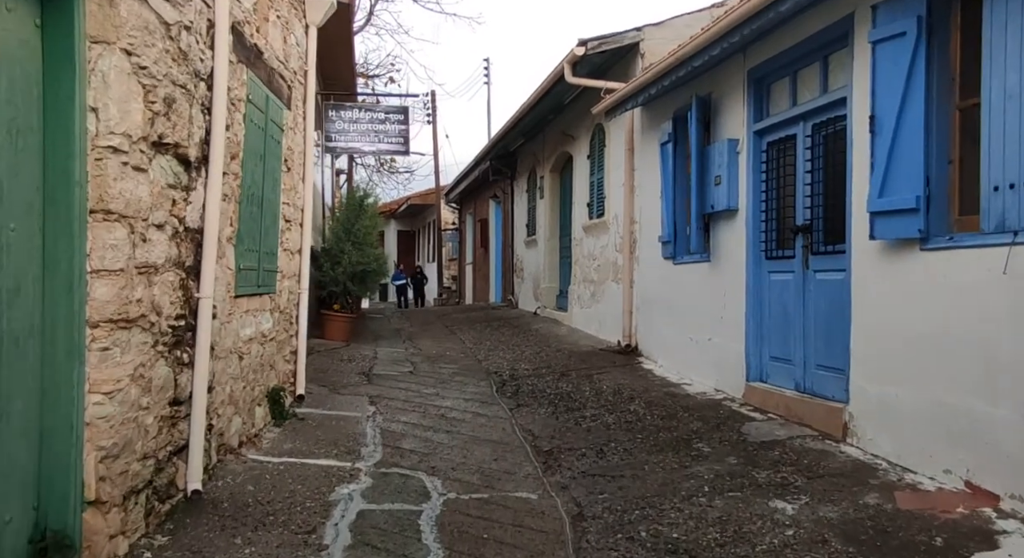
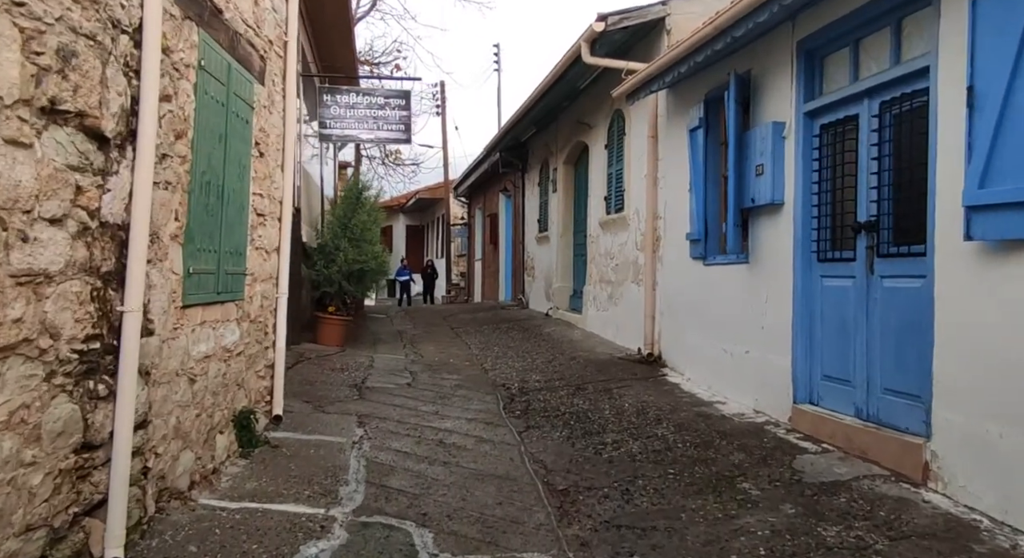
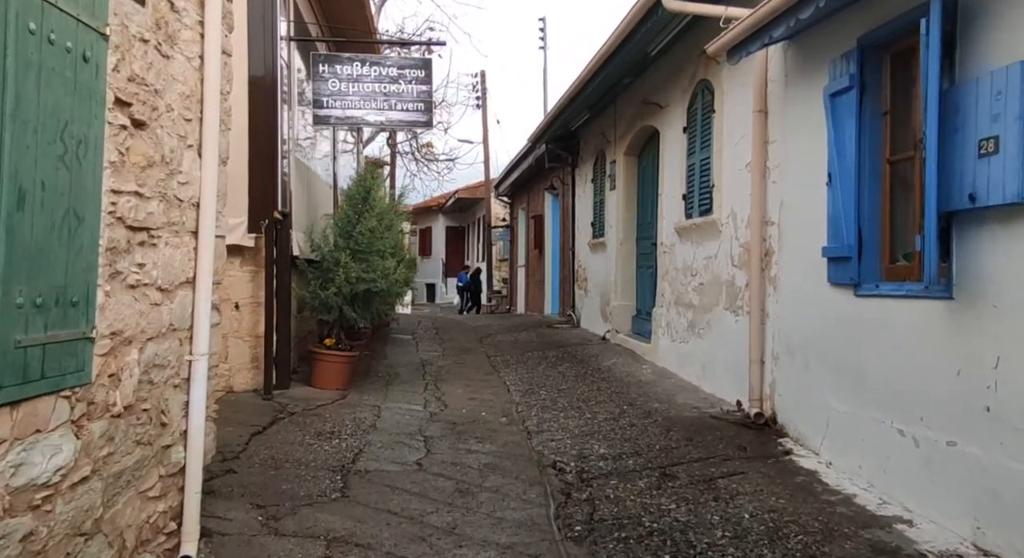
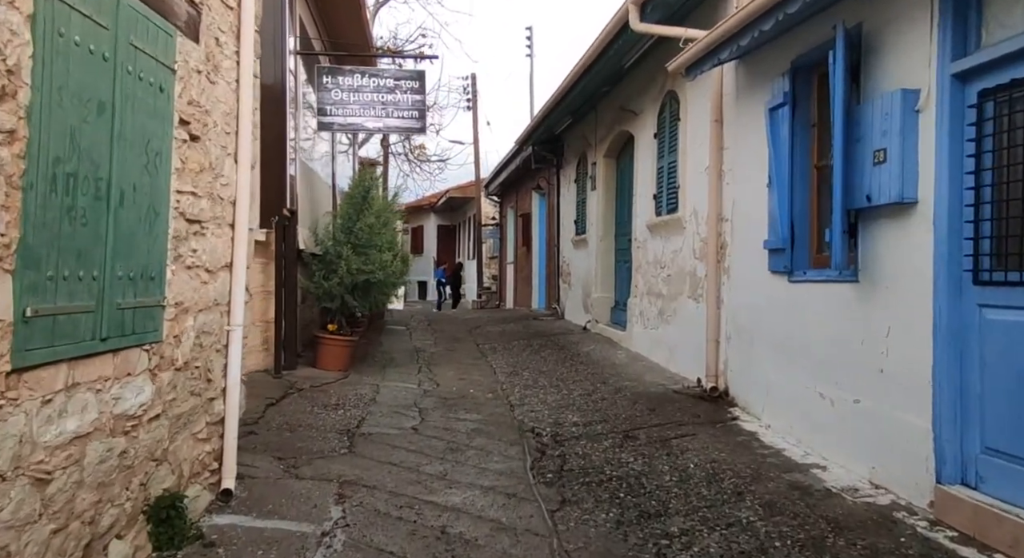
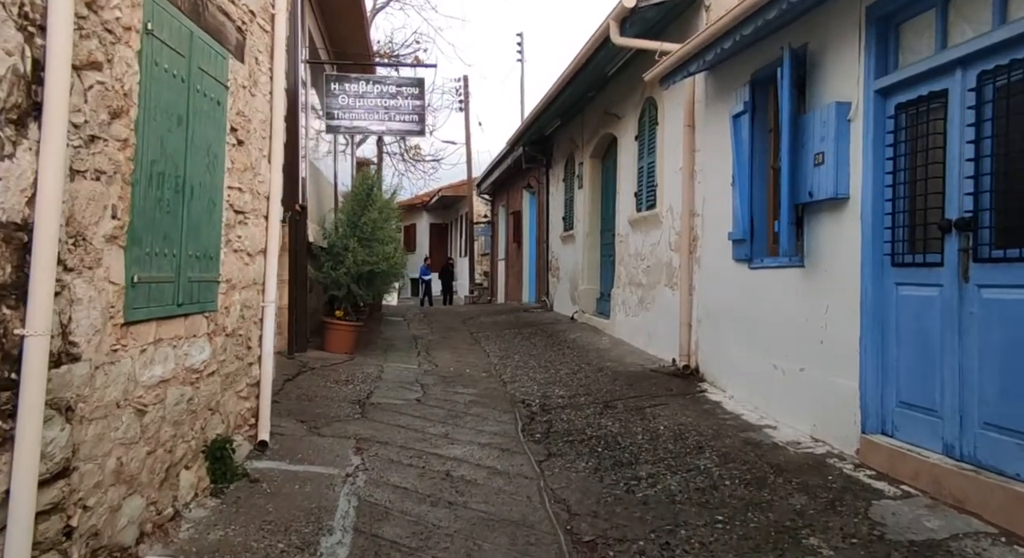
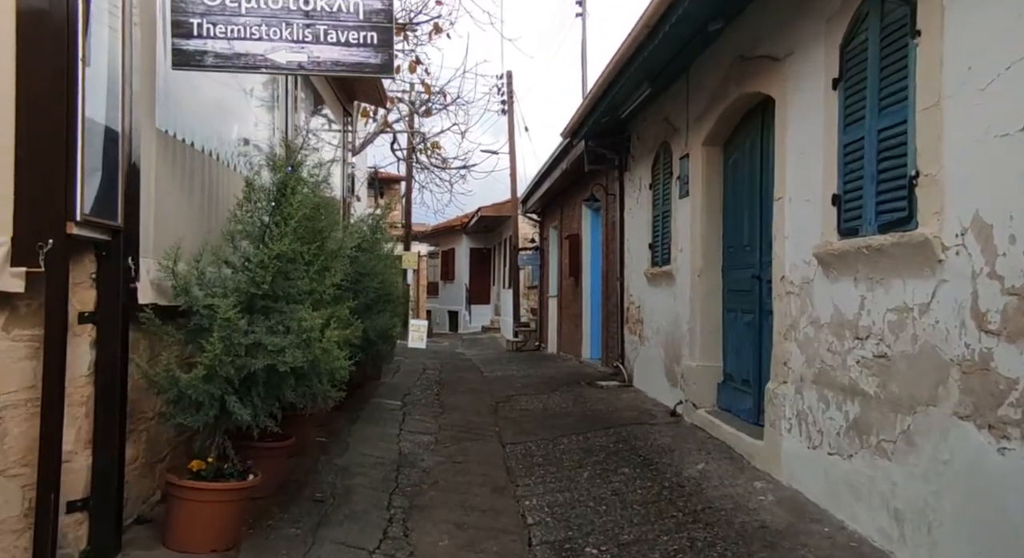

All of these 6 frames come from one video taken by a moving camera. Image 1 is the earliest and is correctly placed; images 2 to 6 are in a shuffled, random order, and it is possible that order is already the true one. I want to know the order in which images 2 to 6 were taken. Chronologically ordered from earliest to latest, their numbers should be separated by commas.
2, 5, 4, 3, 6
